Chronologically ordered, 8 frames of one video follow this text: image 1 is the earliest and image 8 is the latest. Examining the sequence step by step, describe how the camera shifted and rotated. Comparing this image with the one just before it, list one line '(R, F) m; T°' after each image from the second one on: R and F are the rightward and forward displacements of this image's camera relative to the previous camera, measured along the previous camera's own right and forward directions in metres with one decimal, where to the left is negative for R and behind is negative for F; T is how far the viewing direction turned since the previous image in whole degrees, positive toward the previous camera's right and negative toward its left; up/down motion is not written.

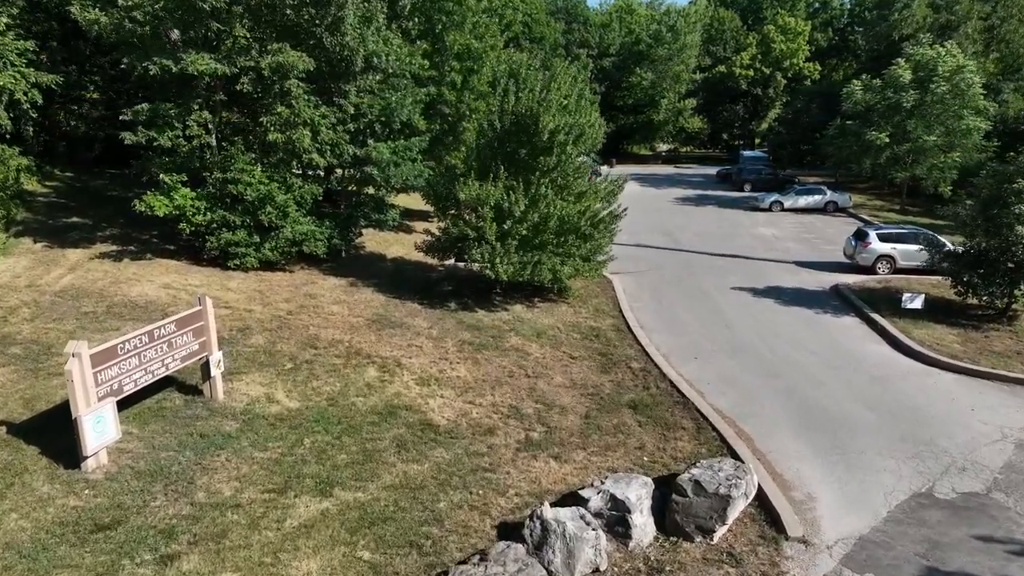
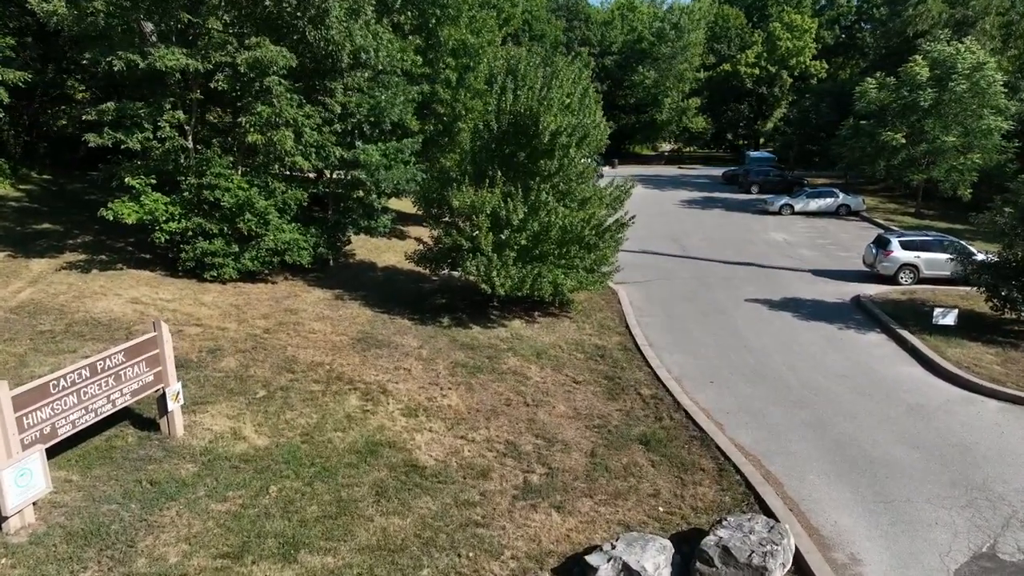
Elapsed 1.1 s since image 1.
(0.0, +1.3) m; 0°
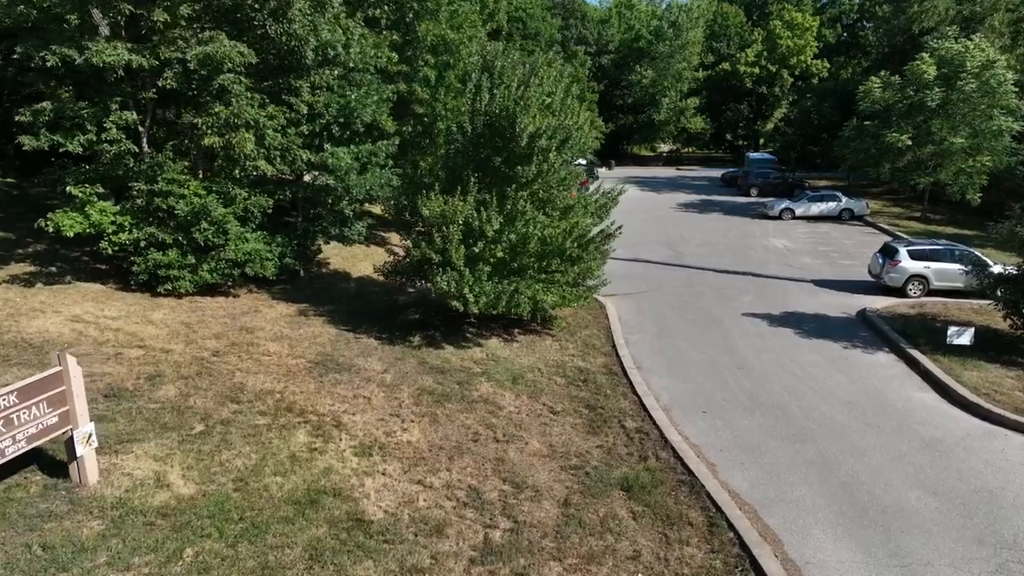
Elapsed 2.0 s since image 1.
(+0.3, +1.2) m; 0°
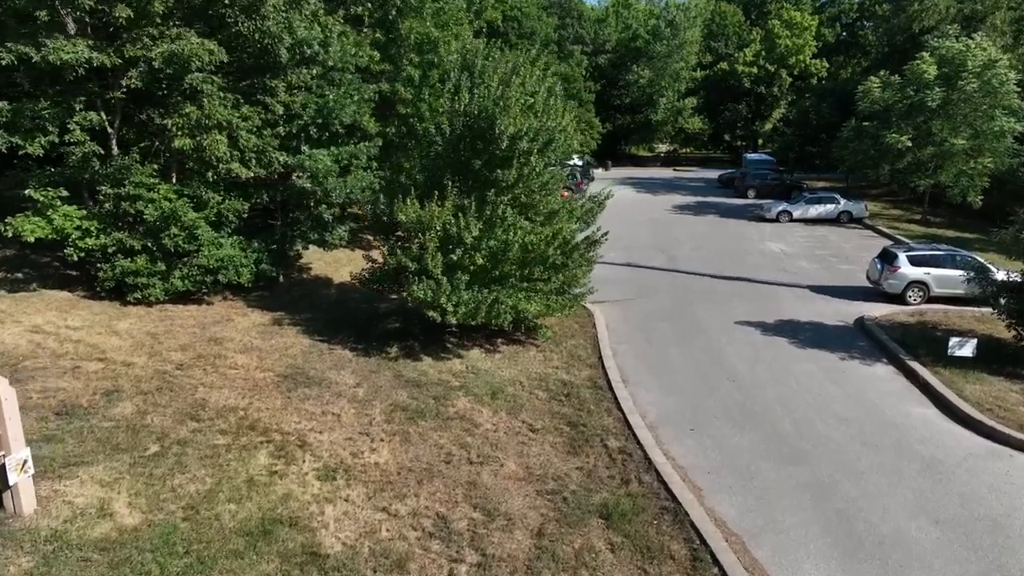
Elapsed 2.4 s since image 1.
(+0.2, +0.6) m; 0°
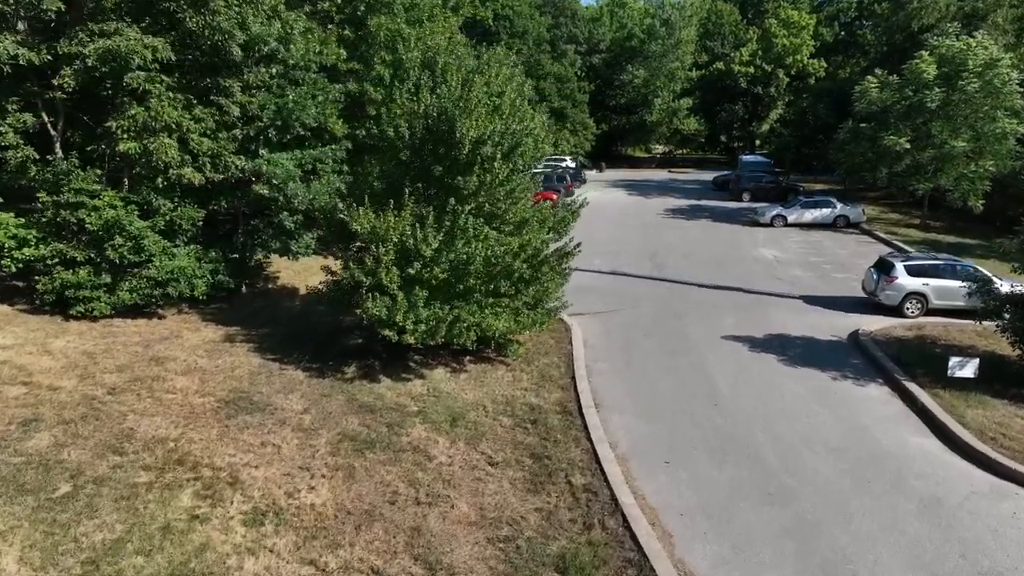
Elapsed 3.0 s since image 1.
(+0.3, +1.0) m; 0°
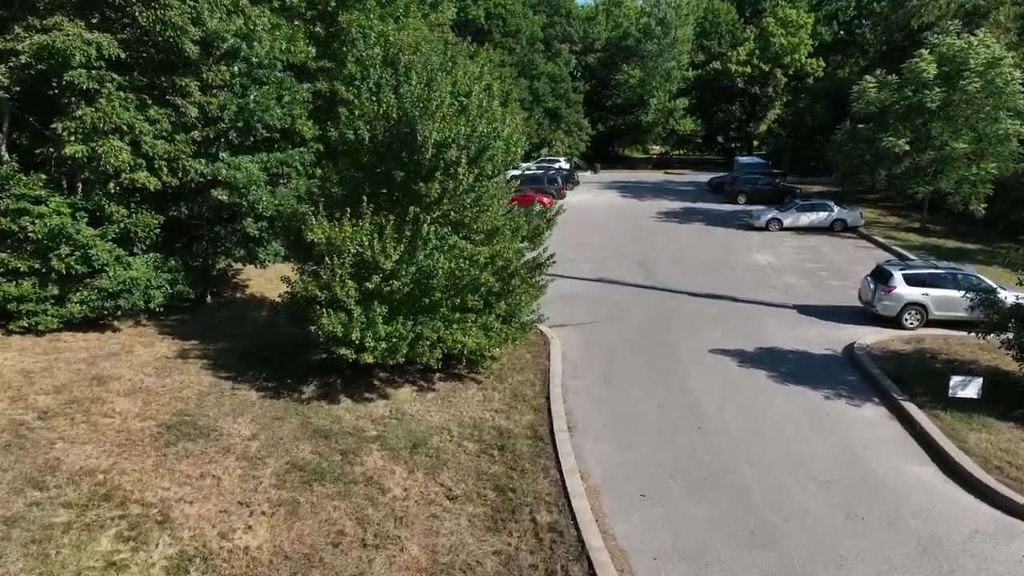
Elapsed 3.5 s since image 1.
(+0.3, +0.8) m; 0°
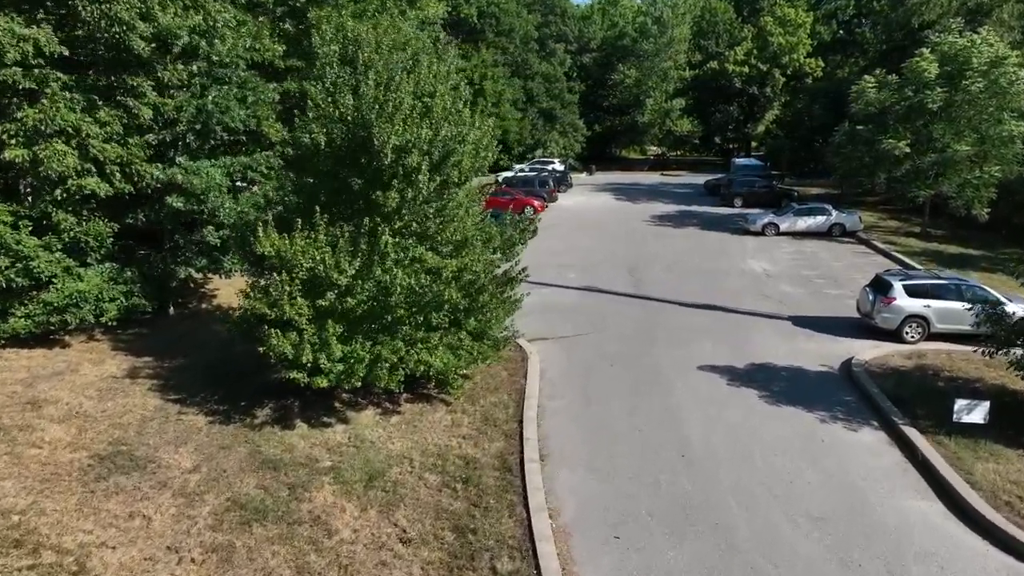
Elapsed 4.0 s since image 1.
(+0.3, +0.9) m; 0°
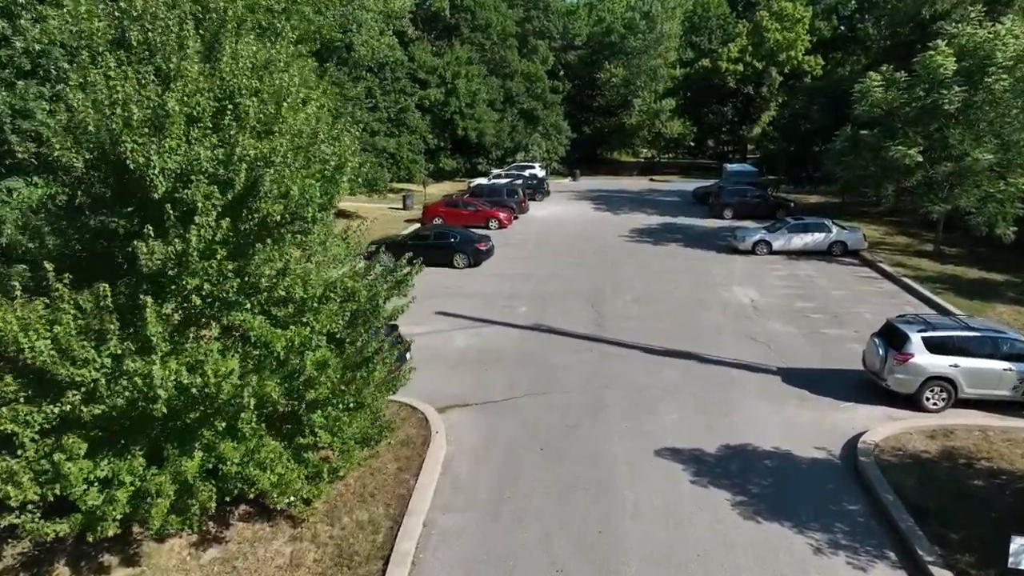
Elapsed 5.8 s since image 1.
(+0.9, +3.3) m; 0°
